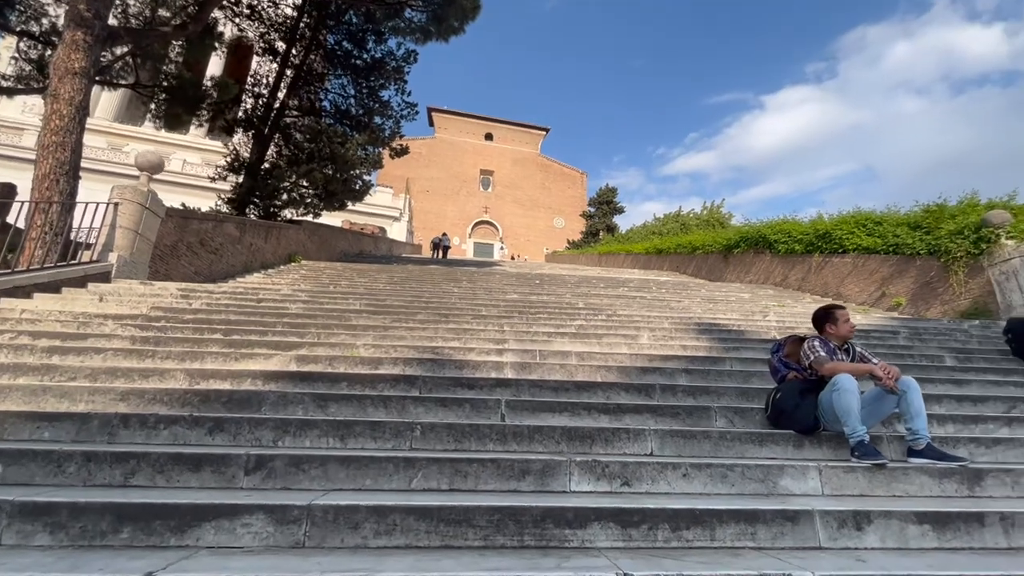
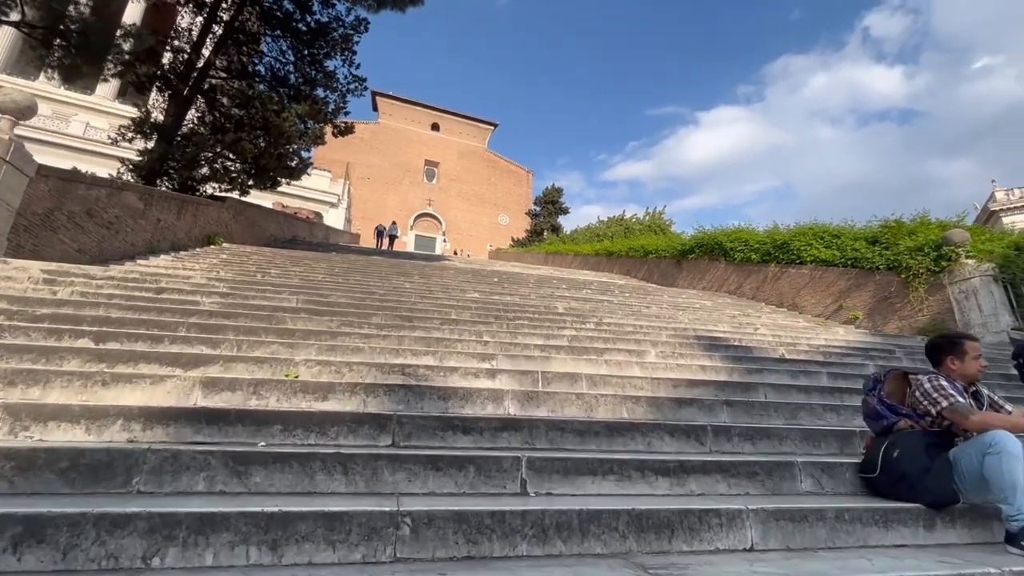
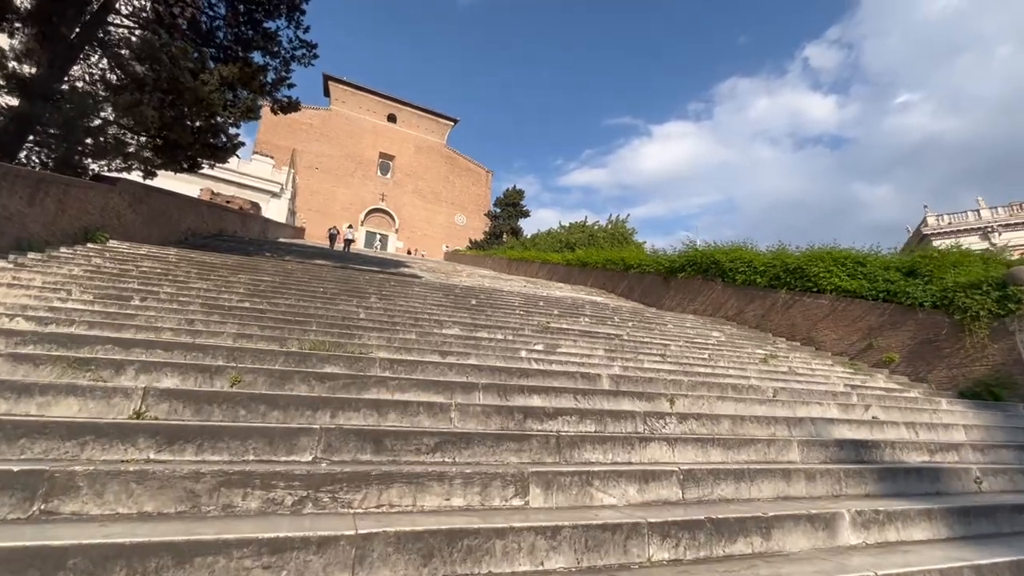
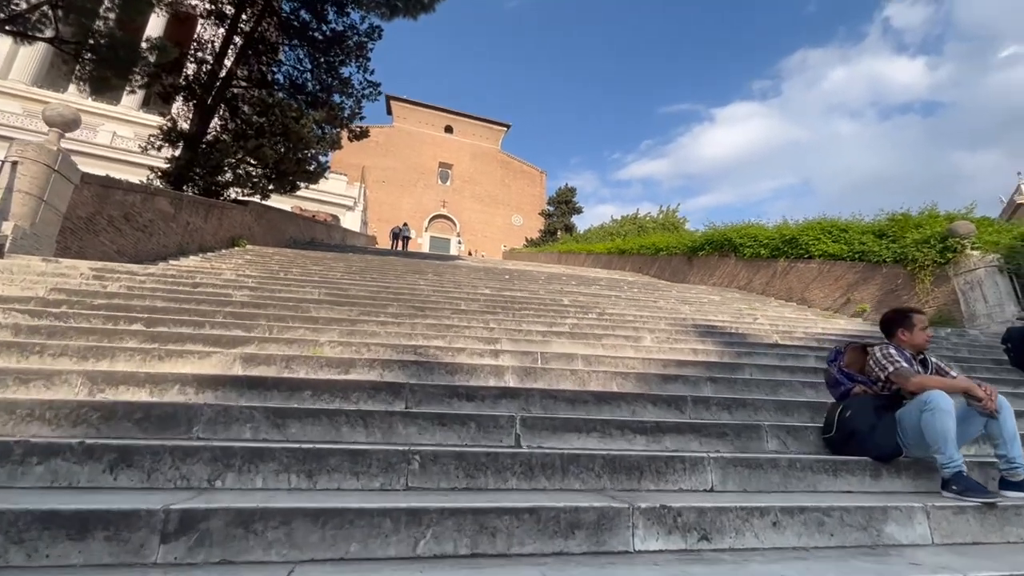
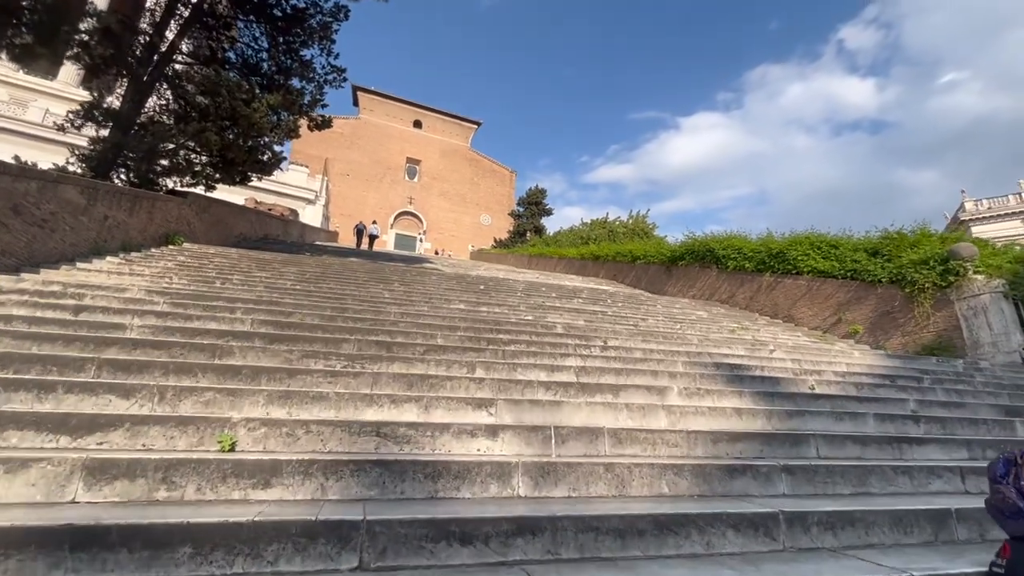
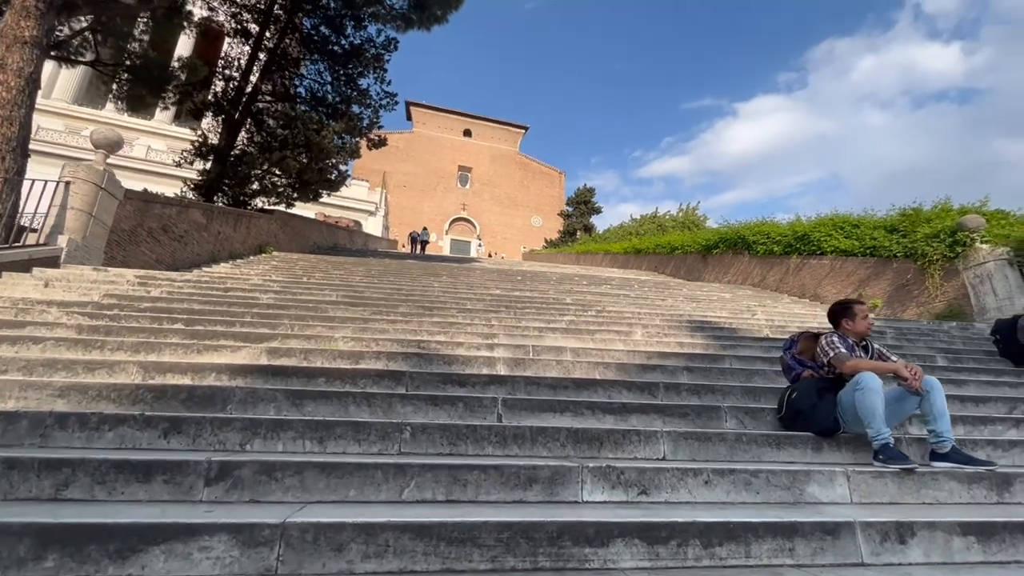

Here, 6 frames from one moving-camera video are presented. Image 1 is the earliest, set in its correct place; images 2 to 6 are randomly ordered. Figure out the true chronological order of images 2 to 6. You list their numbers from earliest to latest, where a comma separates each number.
6, 4, 2, 5, 3
